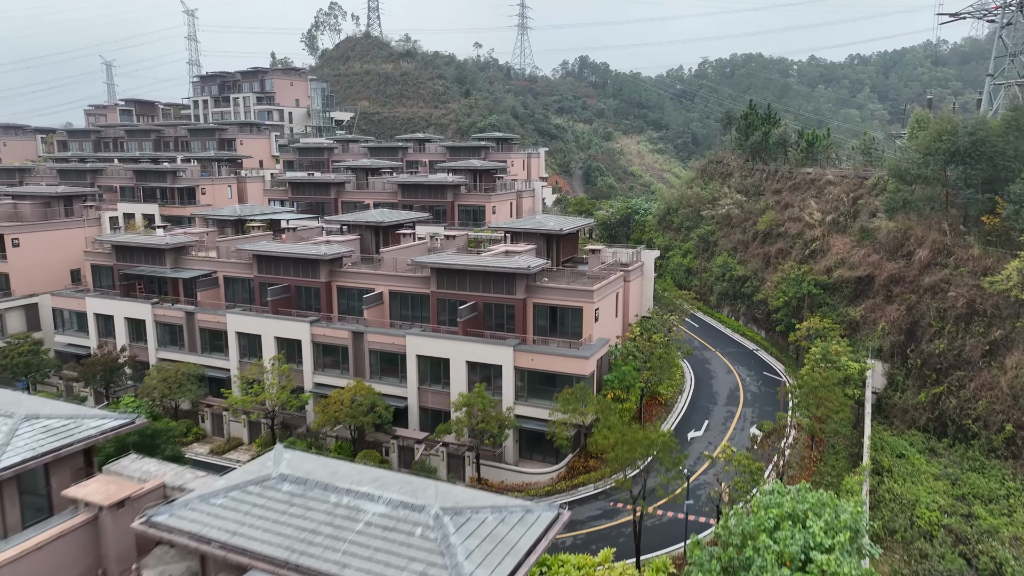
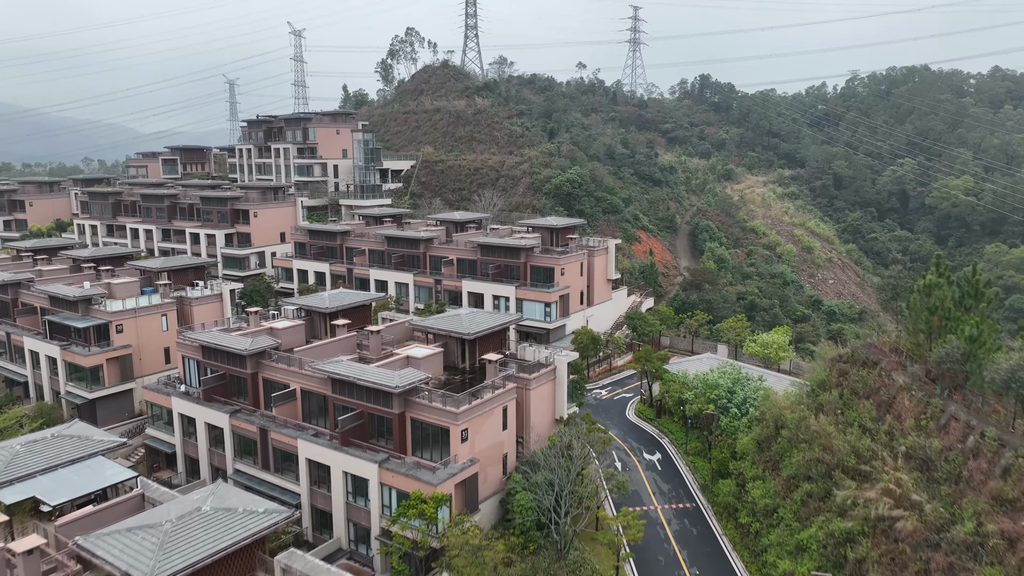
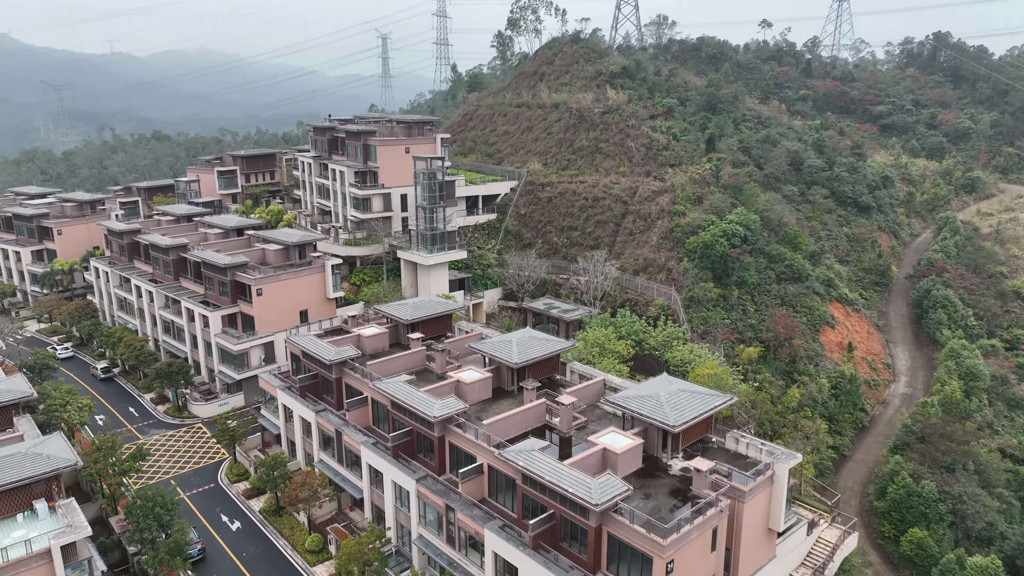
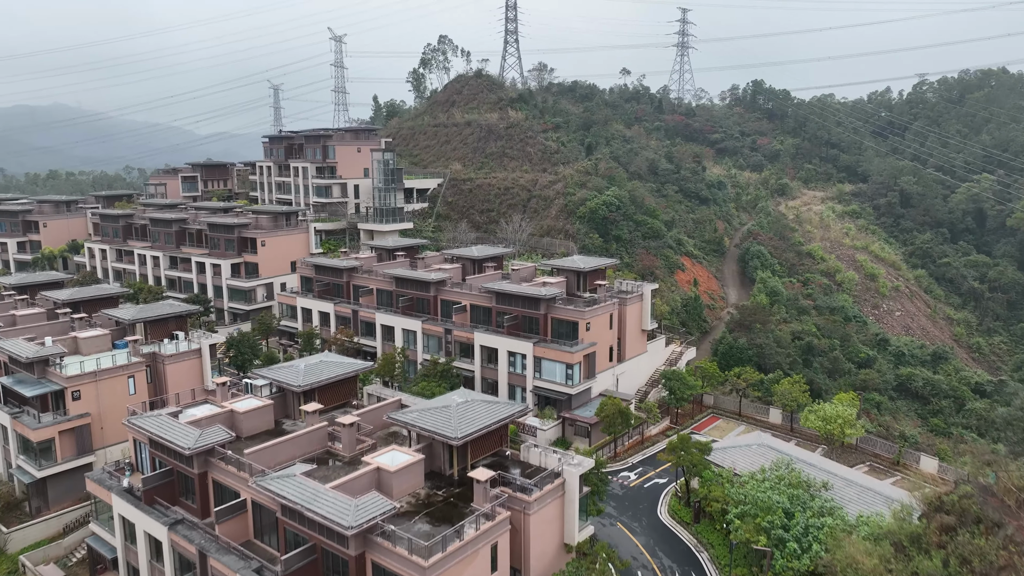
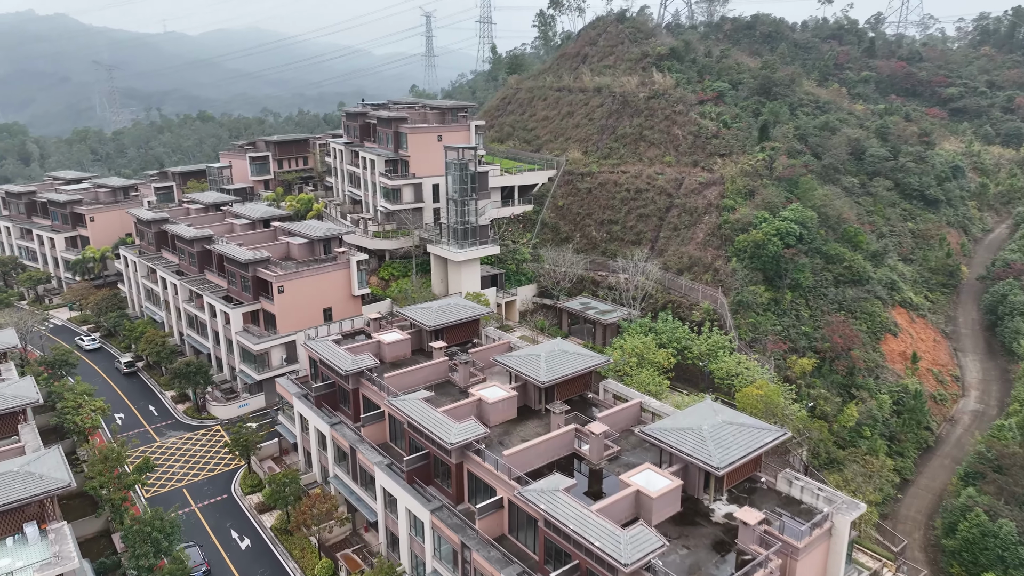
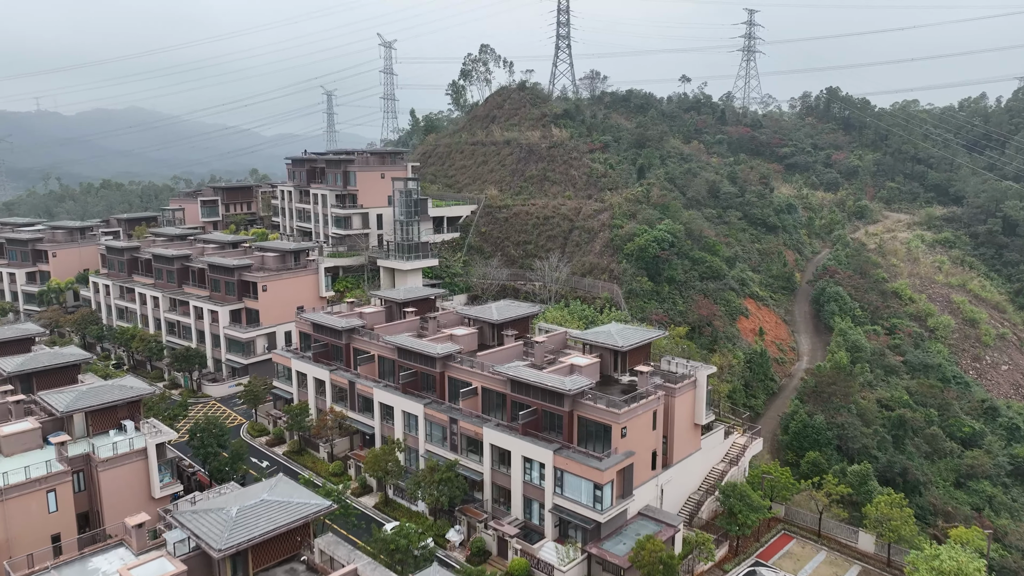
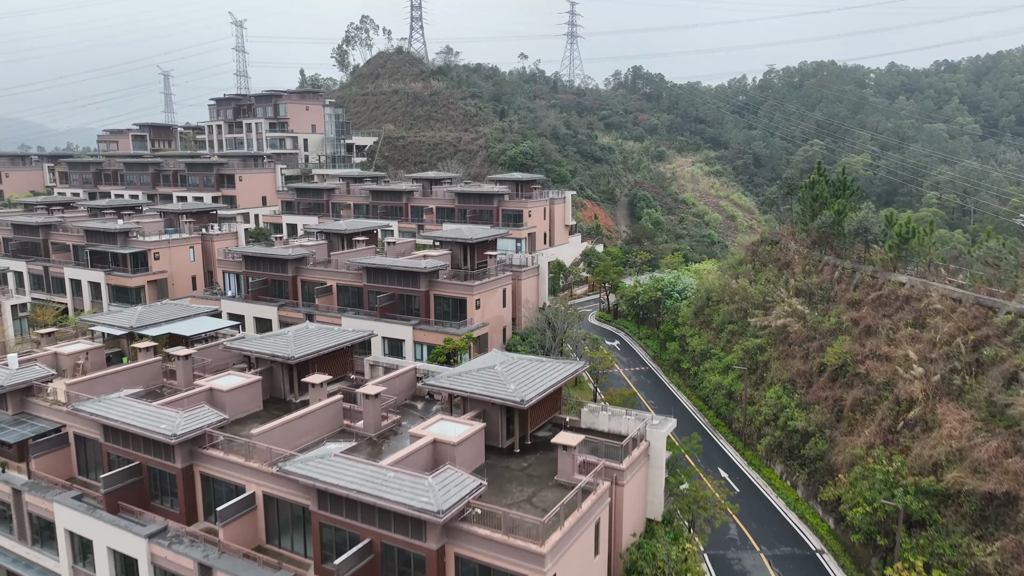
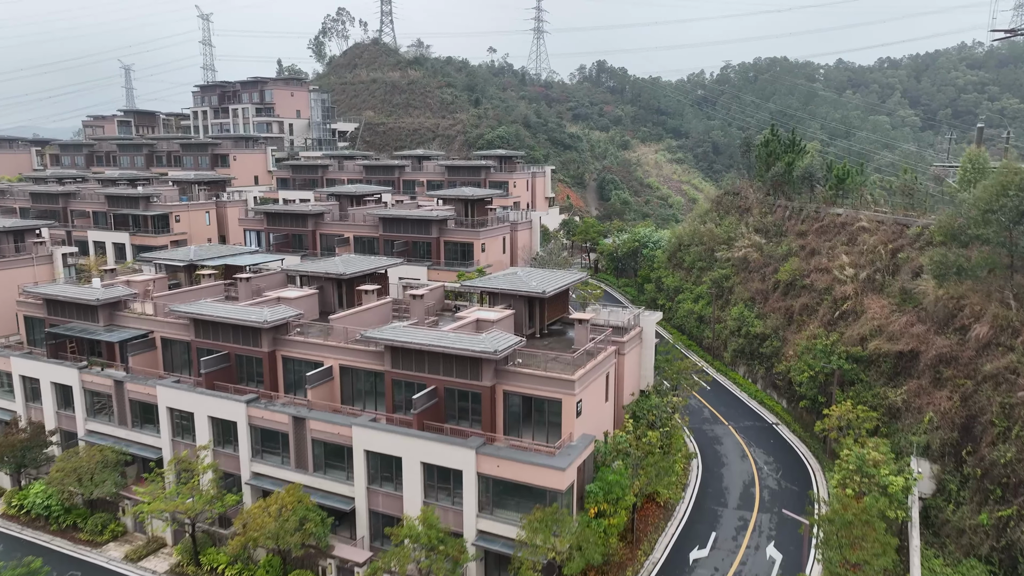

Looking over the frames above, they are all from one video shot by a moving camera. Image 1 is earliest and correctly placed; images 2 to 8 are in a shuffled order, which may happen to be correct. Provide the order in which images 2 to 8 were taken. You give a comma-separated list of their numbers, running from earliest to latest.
8, 7, 2, 4, 6, 3, 5
